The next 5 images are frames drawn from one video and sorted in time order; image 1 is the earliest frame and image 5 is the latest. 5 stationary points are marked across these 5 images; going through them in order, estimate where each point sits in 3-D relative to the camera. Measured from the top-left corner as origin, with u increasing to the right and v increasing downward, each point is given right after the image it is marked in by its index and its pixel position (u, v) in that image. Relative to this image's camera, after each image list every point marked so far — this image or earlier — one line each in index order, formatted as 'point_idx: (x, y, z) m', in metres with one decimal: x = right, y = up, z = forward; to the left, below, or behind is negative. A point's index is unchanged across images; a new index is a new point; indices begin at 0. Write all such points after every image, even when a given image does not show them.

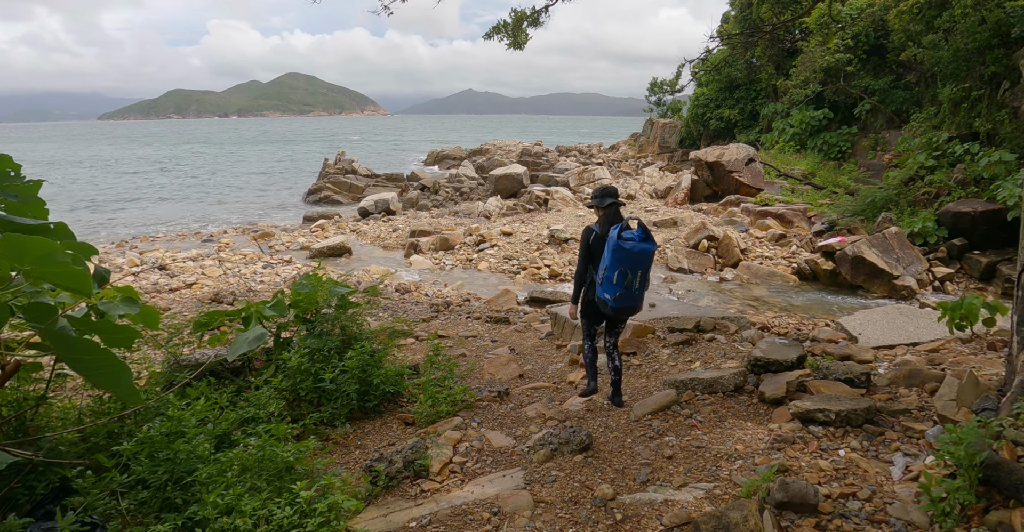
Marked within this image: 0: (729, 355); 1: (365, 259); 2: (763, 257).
0: (+1.6, -0.7, +4.6) m
1: (-3.4, +0.2, +14.5) m
2: (+5.0, +0.2, +12.3) m
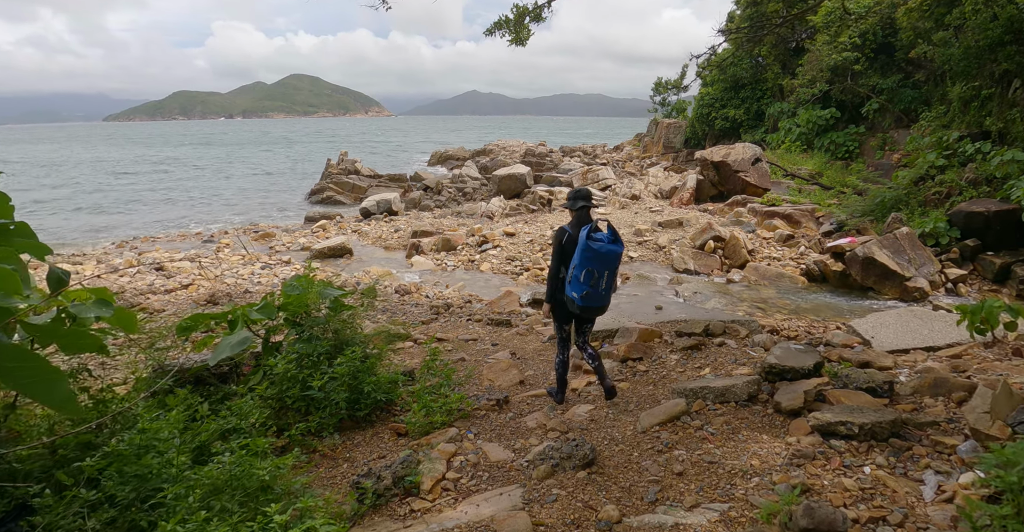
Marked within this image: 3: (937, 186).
0: (+1.6, -0.7, +4.3) m
1: (-3.4, +0.1, +14.3) m
2: (+5.0, +0.1, +12.0) m
3: (+8.2, +1.6, +12.0) m
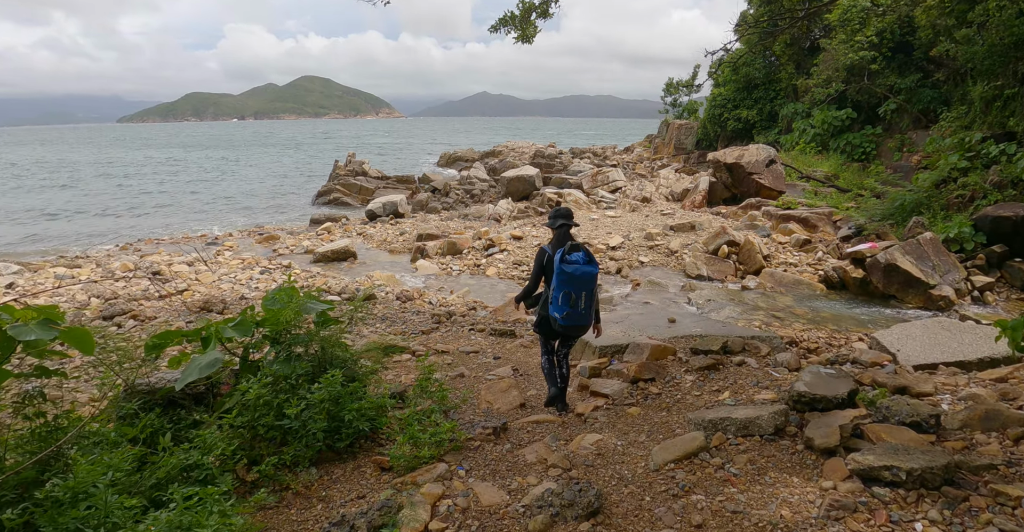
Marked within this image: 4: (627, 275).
0: (+1.6, -0.8, +3.9) m
1: (-3.2, 0.0, +14.0) m
2: (+5.1, 0.0, +11.6) m
3: (+8.4, +1.4, +11.6) m
4: (+2.1, -0.2, +11.4) m
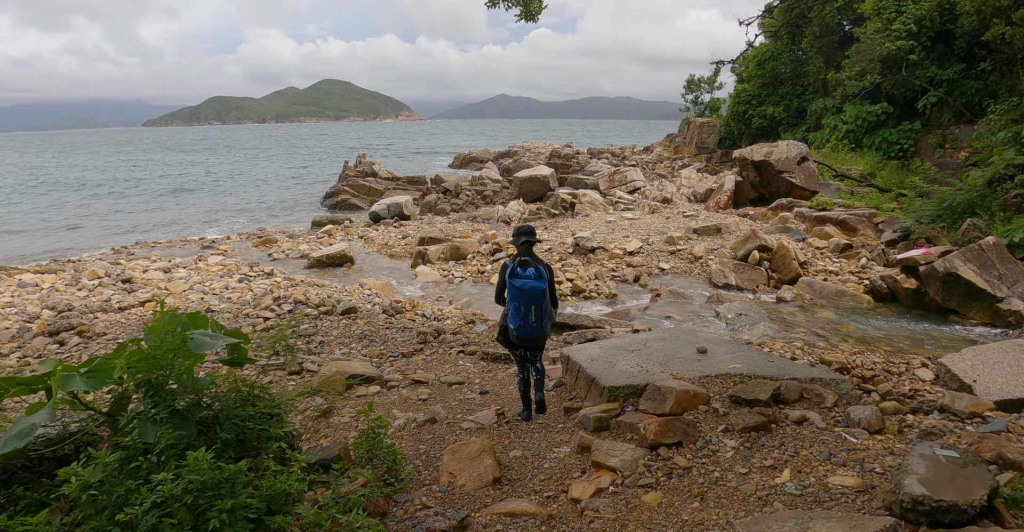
0: (+1.5, -0.9, +2.8) m
1: (-3.0, -0.1, +12.9) m
2: (+5.2, -0.1, +10.3) m
3: (+8.5, +1.3, +10.2) m
4: (+2.2, -0.3, +10.2) m
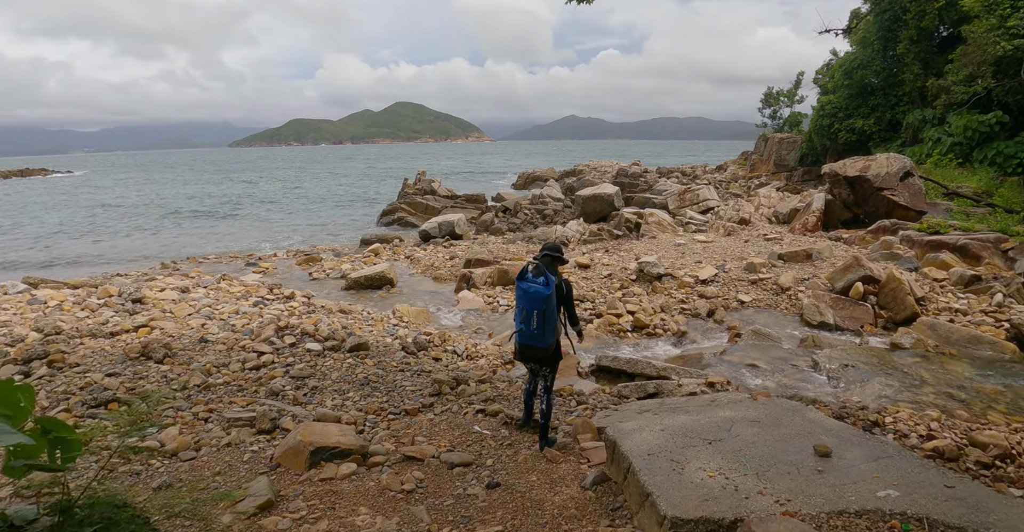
0: (+1.3, -1.1, +1.2) m
1: (-2.1, -0.5, +11.8) m
2: (+5.9, -0.6, +8.3) m
3: (+9.1, +0.7, +7.9) m
4: (+2.9, -0.7, +8.5) m
